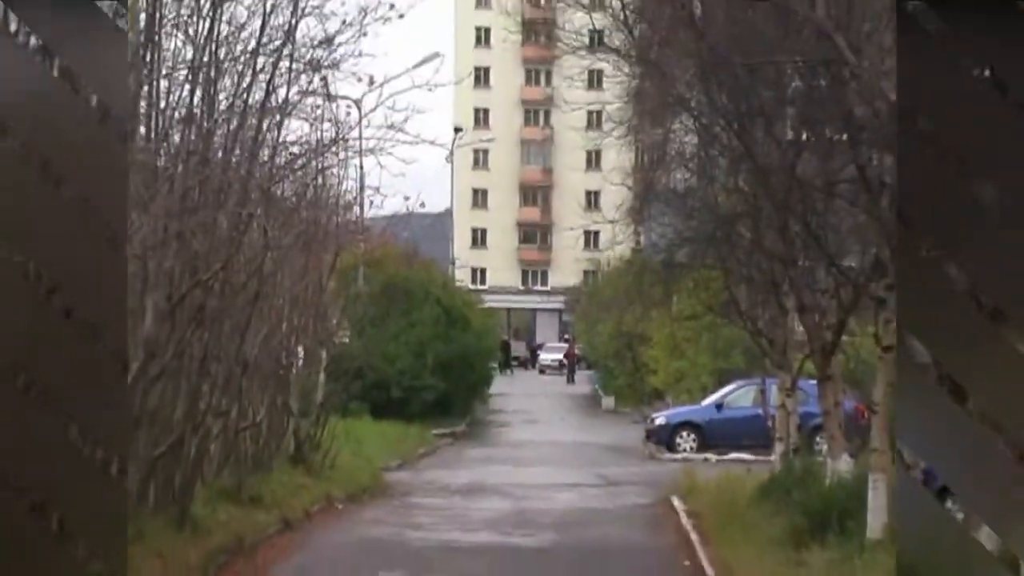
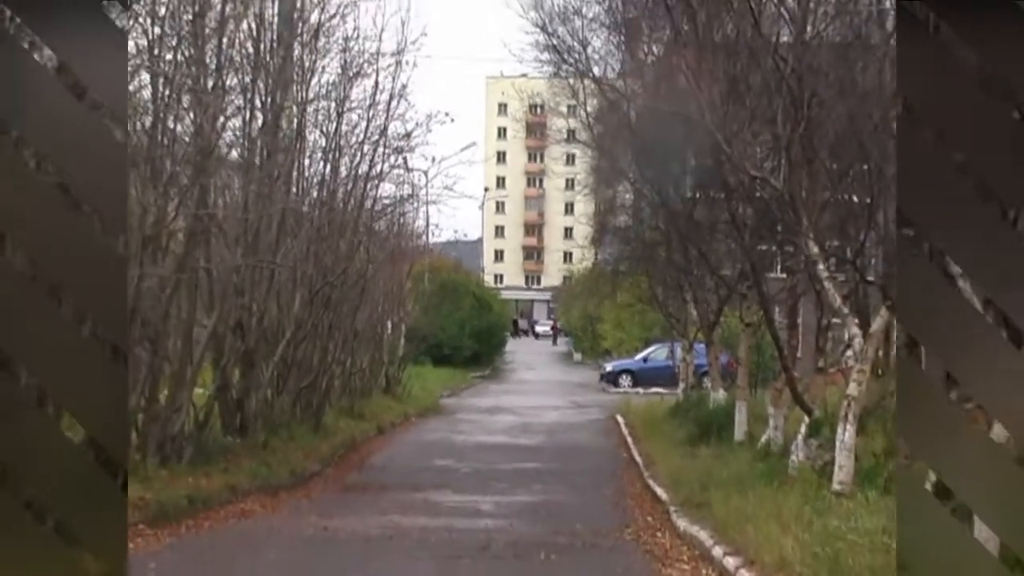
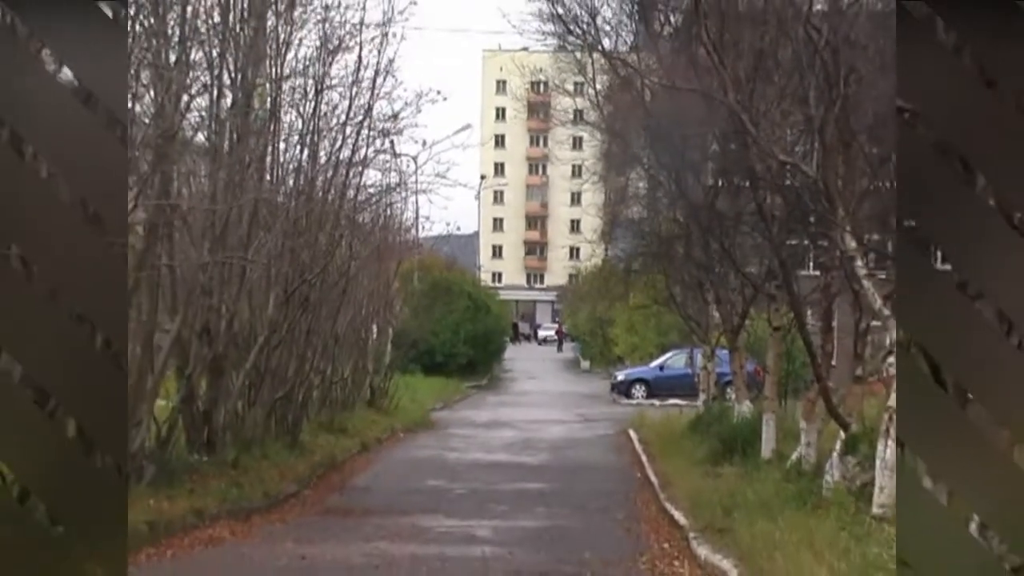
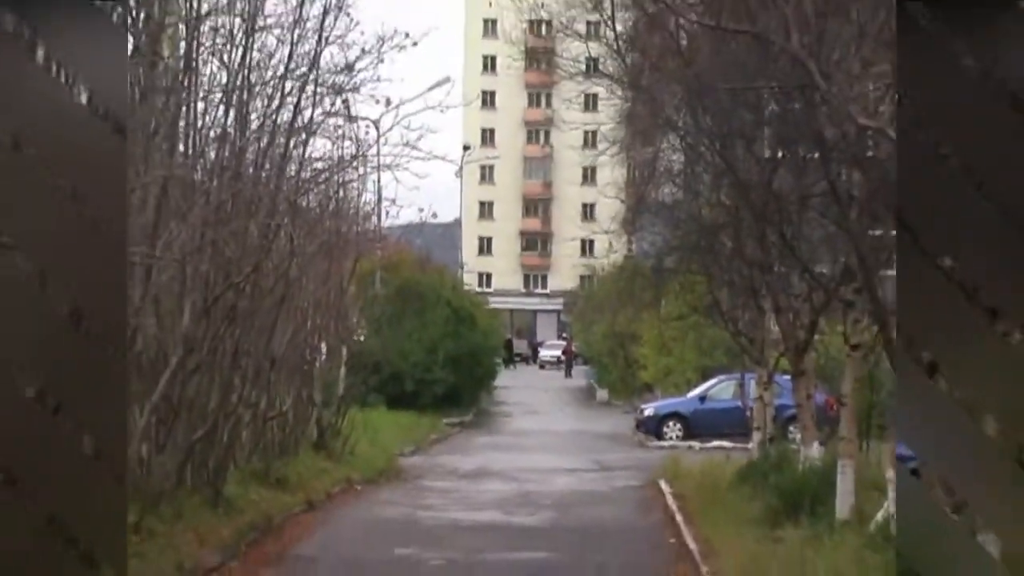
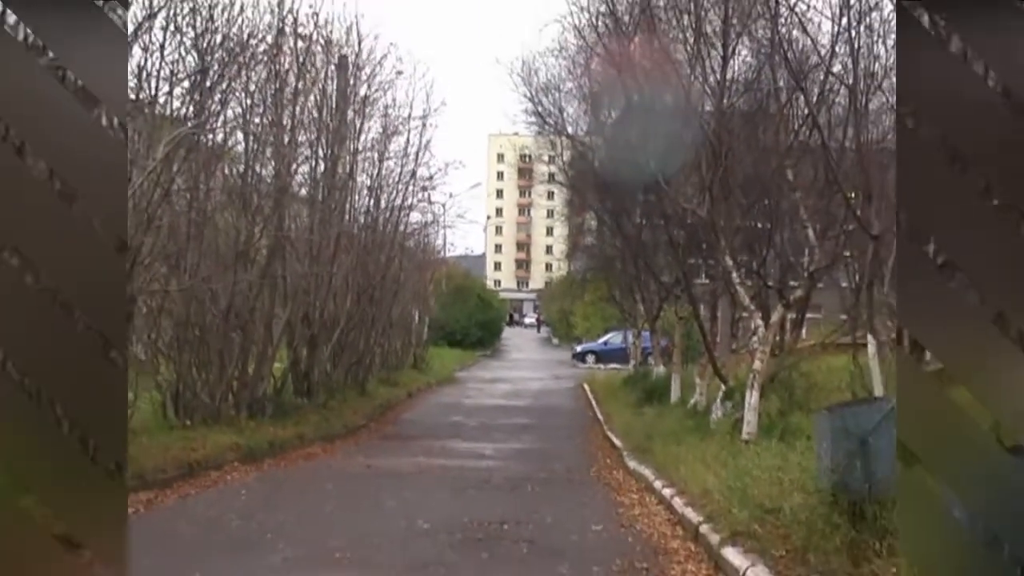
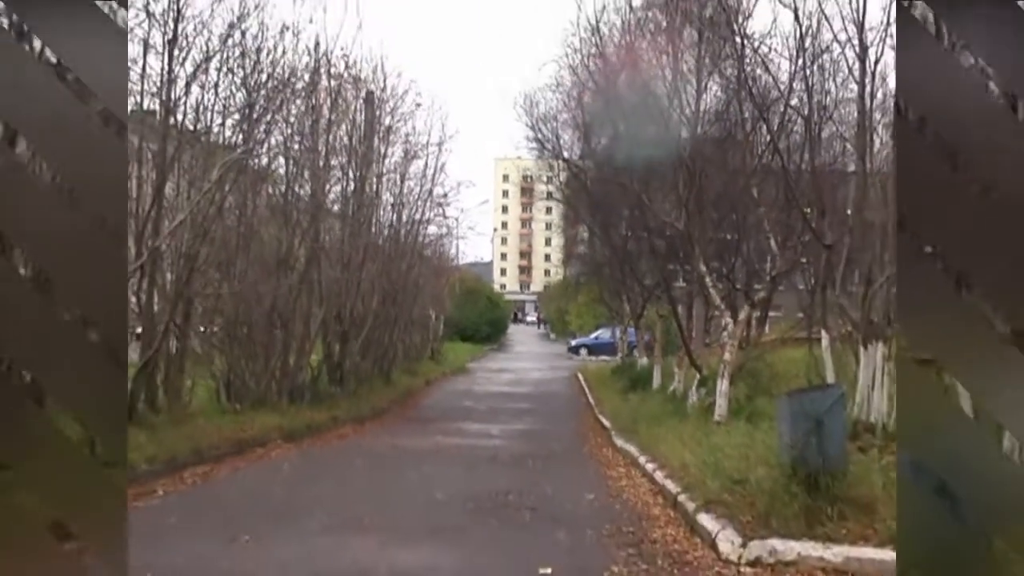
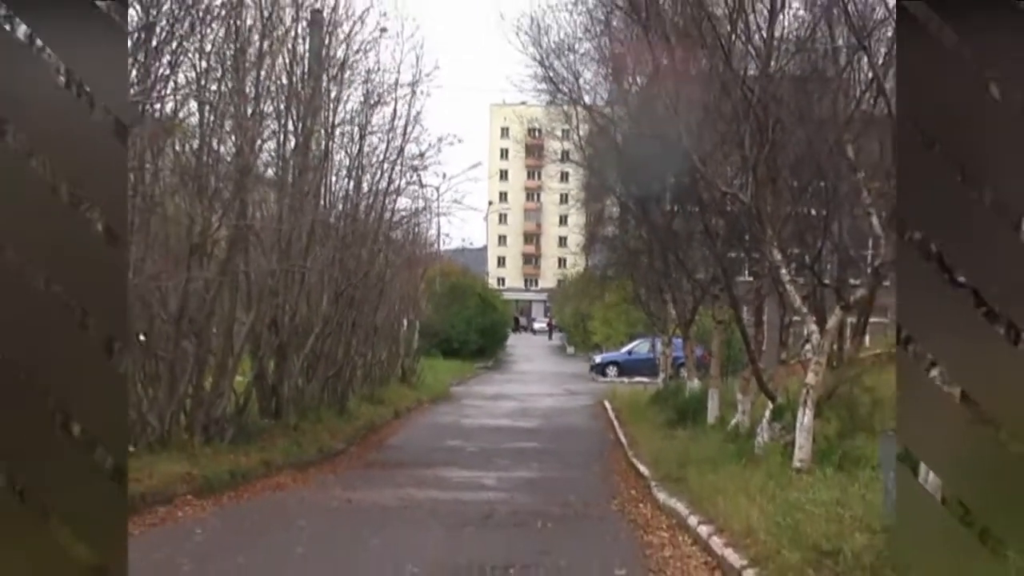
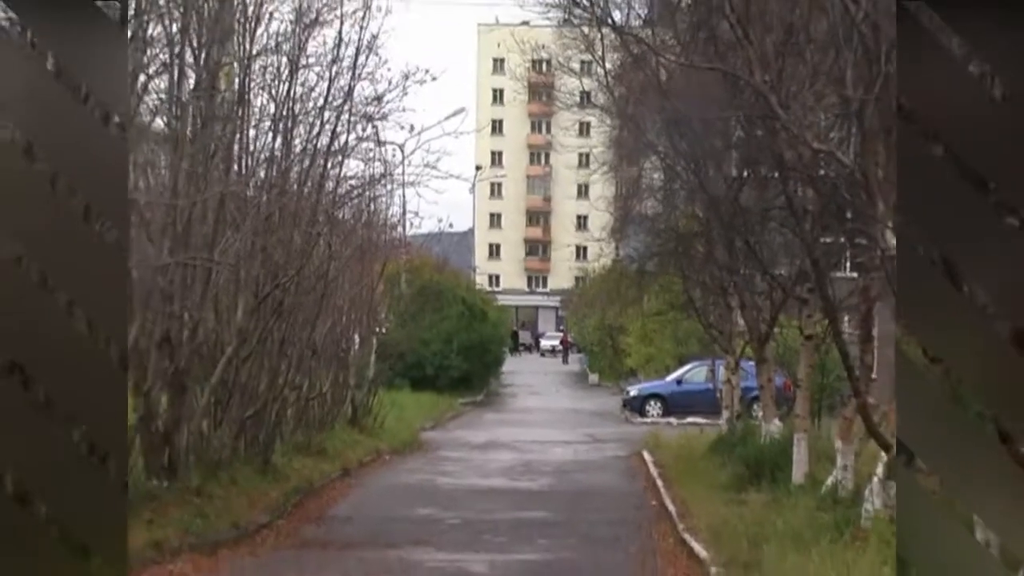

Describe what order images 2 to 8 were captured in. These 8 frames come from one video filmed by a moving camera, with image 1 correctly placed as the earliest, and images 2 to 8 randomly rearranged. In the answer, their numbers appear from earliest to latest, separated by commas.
4, 8, 3, 2, 7, 5, 6
